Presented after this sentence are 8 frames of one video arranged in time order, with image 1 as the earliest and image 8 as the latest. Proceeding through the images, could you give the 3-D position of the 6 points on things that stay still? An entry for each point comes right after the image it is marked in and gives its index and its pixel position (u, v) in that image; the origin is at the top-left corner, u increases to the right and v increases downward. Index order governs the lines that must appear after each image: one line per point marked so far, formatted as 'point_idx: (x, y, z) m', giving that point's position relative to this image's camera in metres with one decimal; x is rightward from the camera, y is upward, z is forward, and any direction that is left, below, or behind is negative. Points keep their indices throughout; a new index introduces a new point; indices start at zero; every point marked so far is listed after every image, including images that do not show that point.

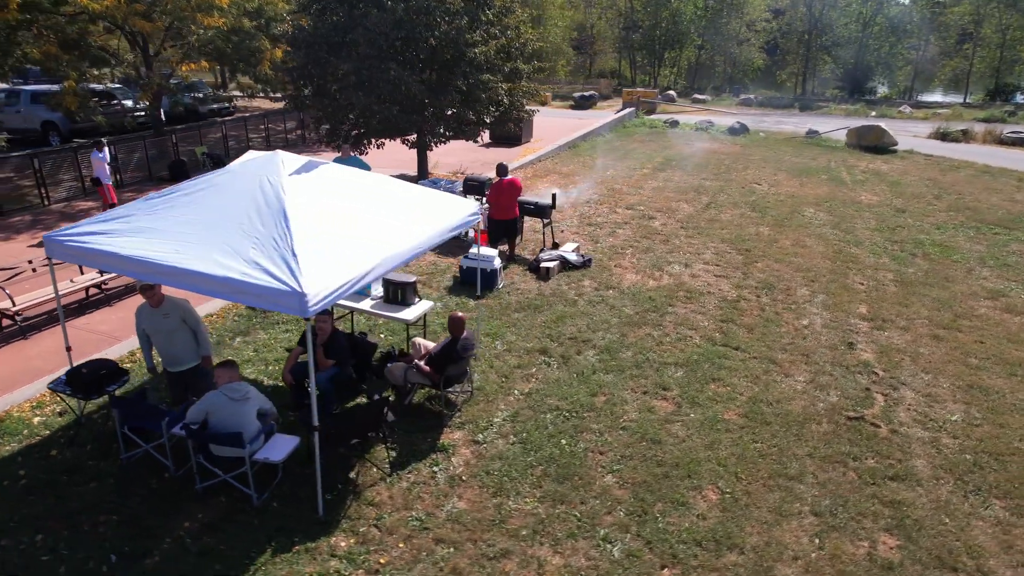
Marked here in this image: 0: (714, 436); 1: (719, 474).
0: (+1.9, -1.4, +6.1) m
1: (+1.8, -1.6, +5.6) m
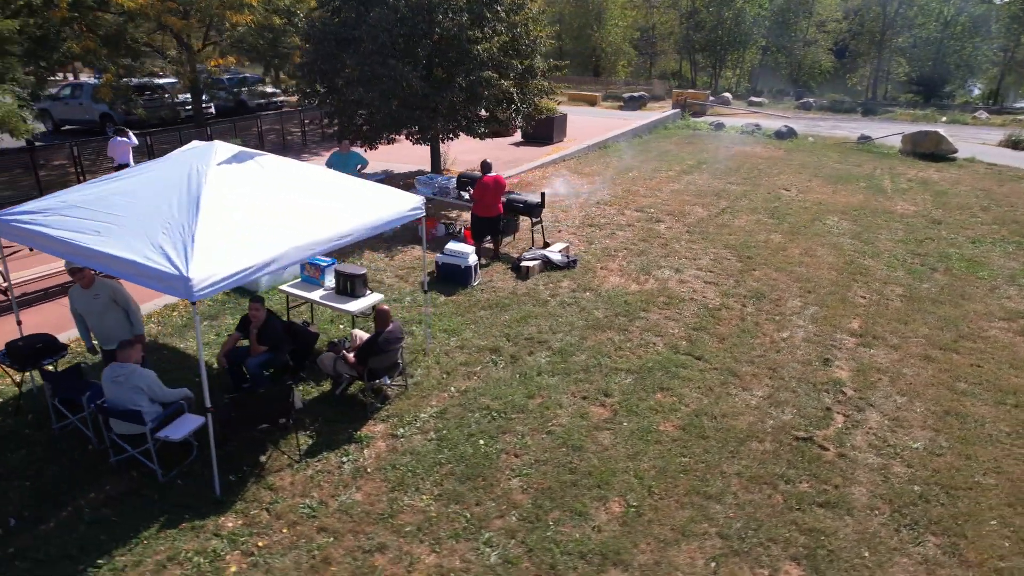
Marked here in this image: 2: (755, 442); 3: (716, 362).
0: (+1.2, -1.5, +5.9) m
1: (+1.0, -1.7, +5.4) m
2: (+2.3, -1.4, +6.0) m
3: (+2.3, -0.9, +7.3) m
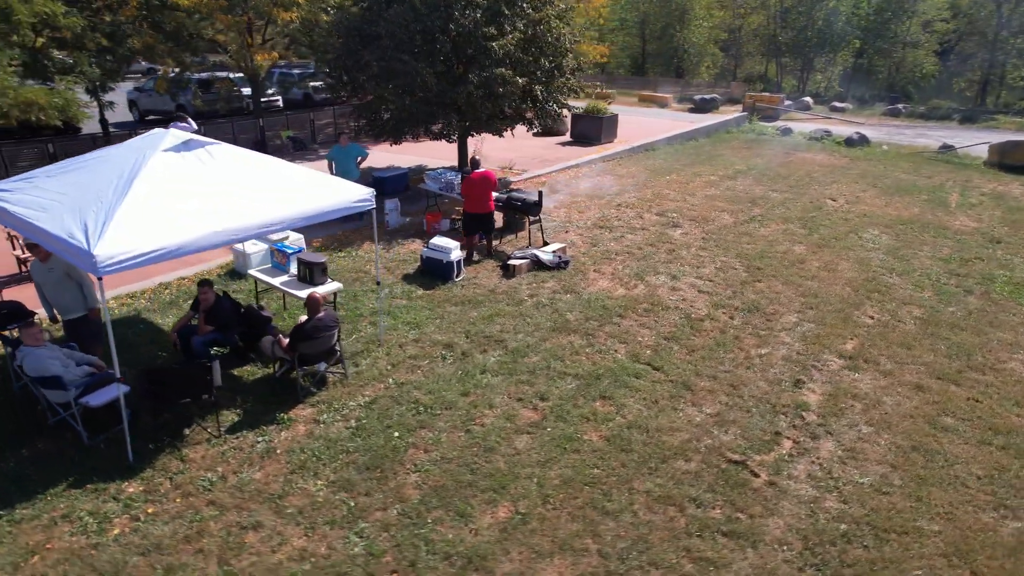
0: (+0.4, -1.5, +5.7) m
1: (+0.1, -1.7, +5.2) m
2: (+1.5, -1.5, +5.7) m
3: (+1.8, -1.0, +7.0) m
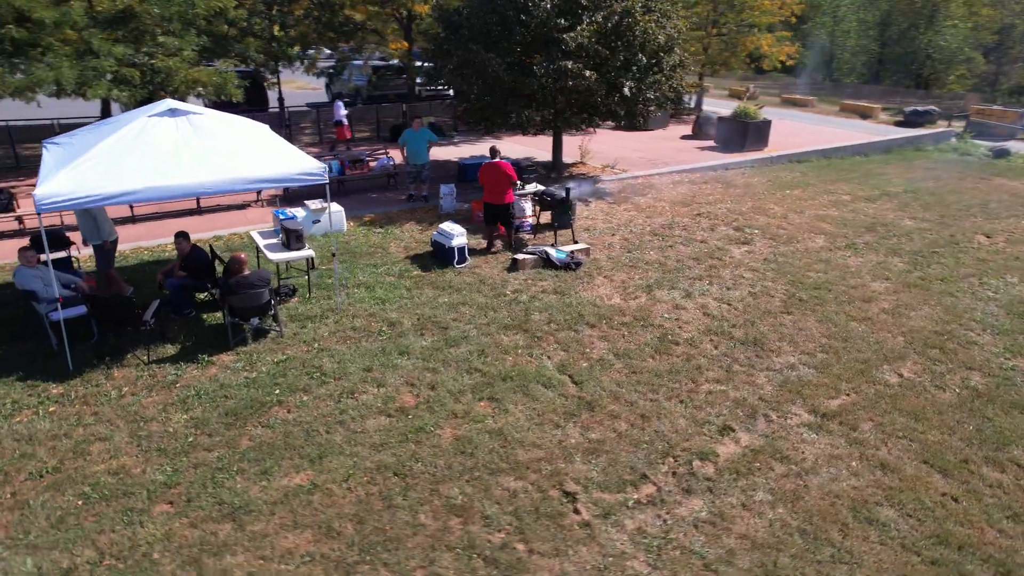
0: (-1.0, -1.3, +5.6) m
1: (-1.4, -1.5, +5.3) m
2: (0.0, -1.6, +5.2) m
3: (+0.7, -1.1, +6.4) m
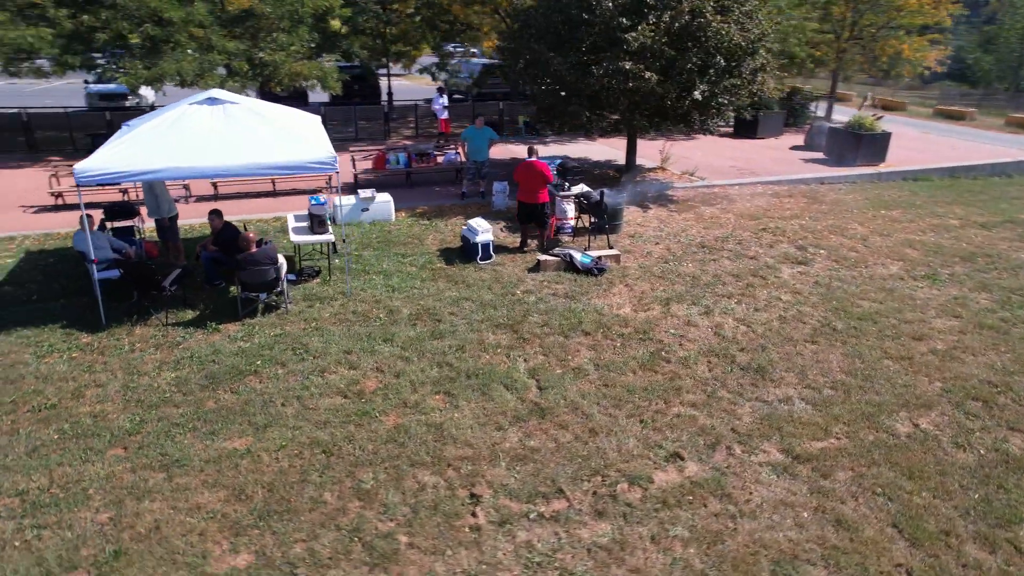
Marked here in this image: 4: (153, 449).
0: (-1.6, -1.2, +5.8) m
1: (-2.1, -1.3, +5.6) m
2: (-0.7, -1.5, +5.3) m
3: (+0.3, -1.1, +6.2) m
4: (-3.0, -1.4, +5.4) m
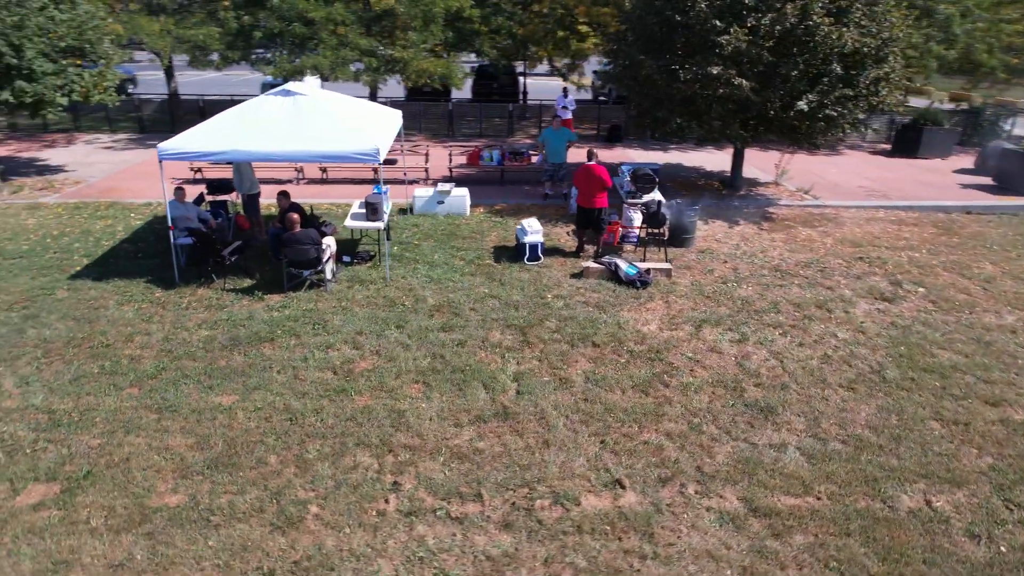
0: (-1.9, -1.0, +6.3) m
1: (-2.5, -1.1, +6.1) m
2: (-1.2, -1.4, +5.5) m
3: (0.0, -1.1, +6.1) m
4: (-3.4, -1.0, +6.2) m
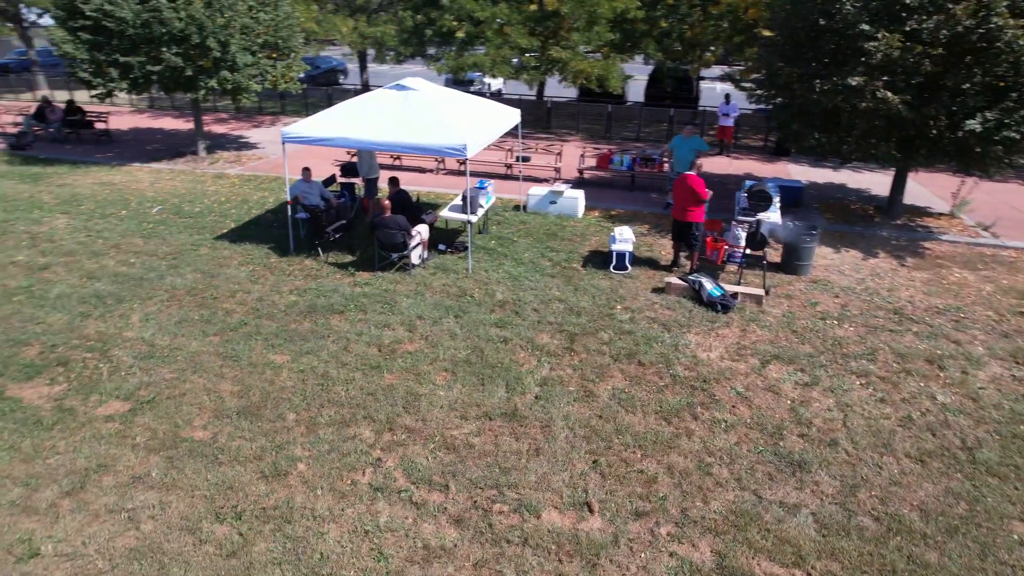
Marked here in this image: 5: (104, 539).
0: (-1.7, -0.8, +6.8) m
1: (-2.2, -0.8, +6.8) m
2: (-1.3, -1.3, +5.8) m
3: (+0.2, -1.2, +6.1) m
4: (-3.1, -0.6, +7.2) m
5: (-3.0, -1.8, +4.6) m
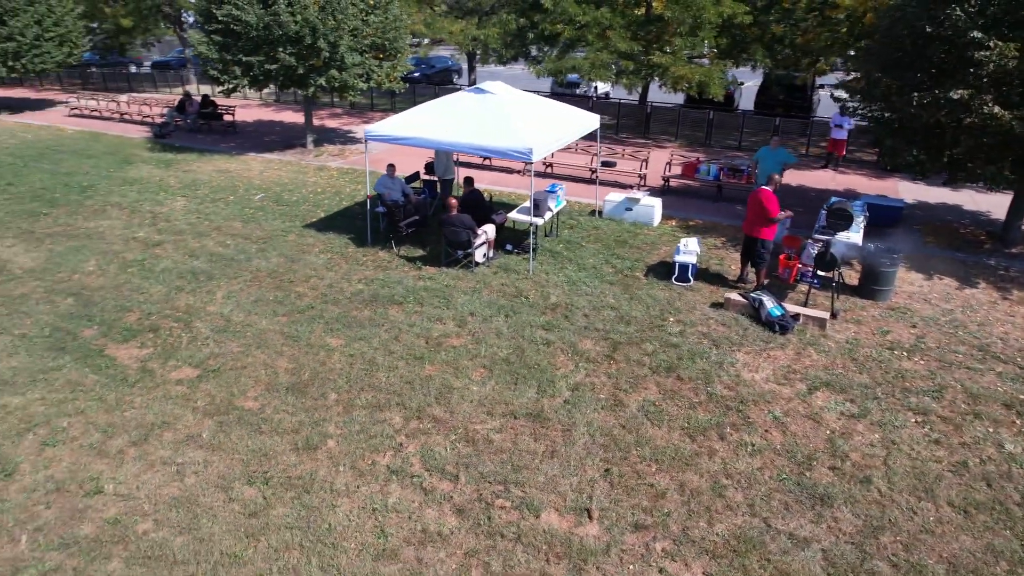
0: (-1.2, -0.7, +7.1) m
1: (-1.8, -0.7, +7.3) m
2: (-1.0, -1.2, +6.1) m
3: (+0.4, -1.2, +6.2) m
4: (-2.6, -0.5, +7.8) m
5: (-3.0, -1.6, +5.3) m
